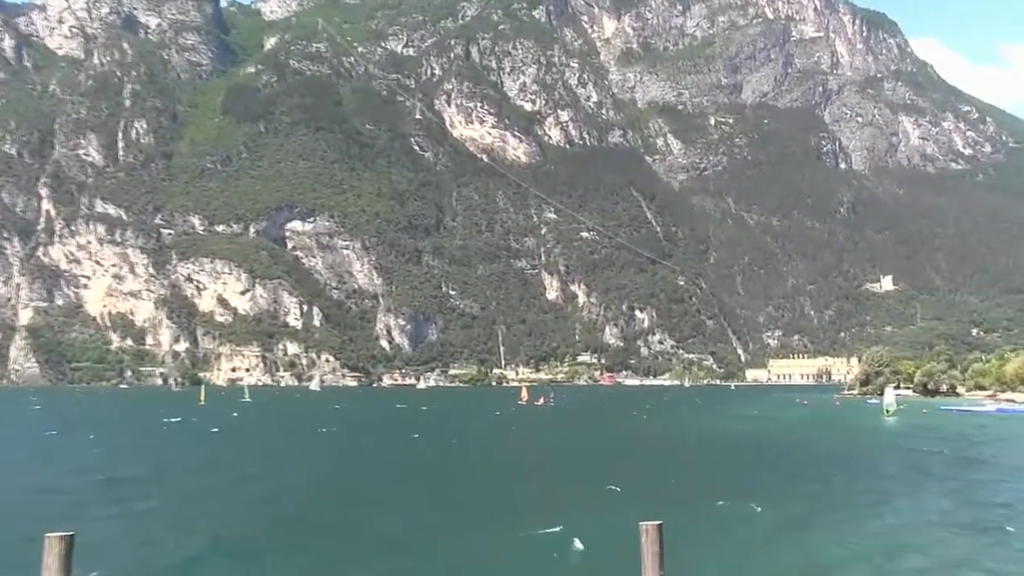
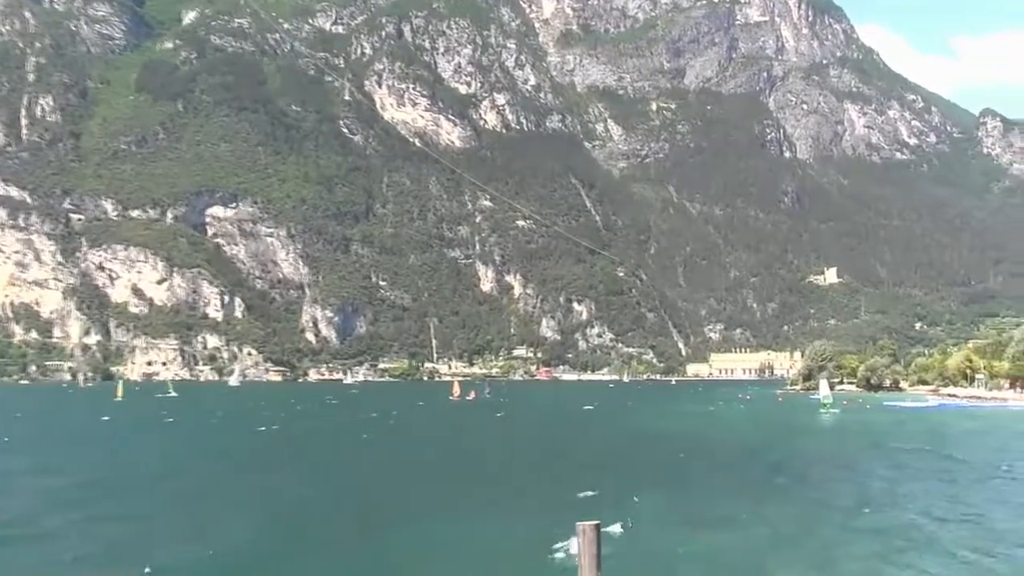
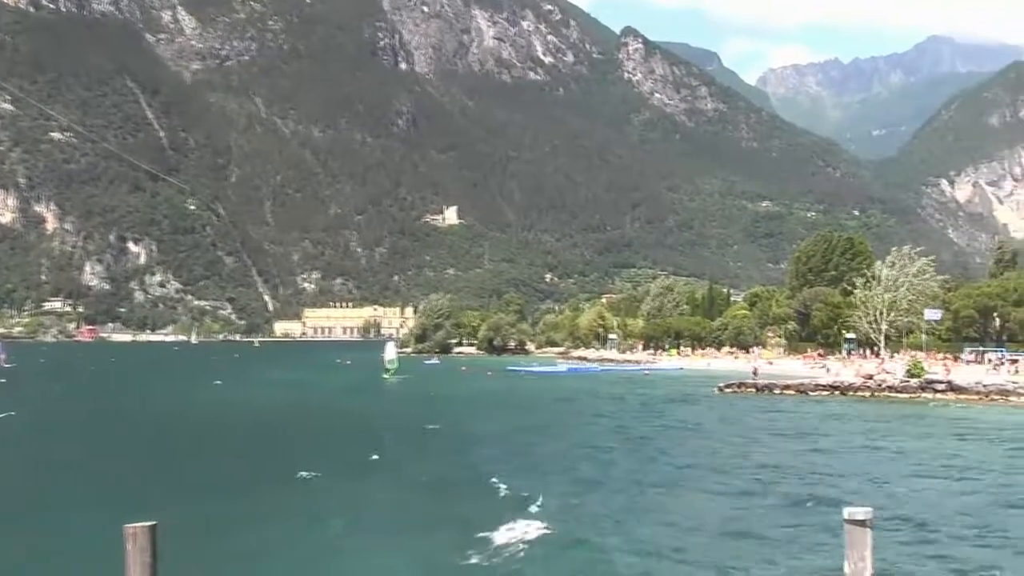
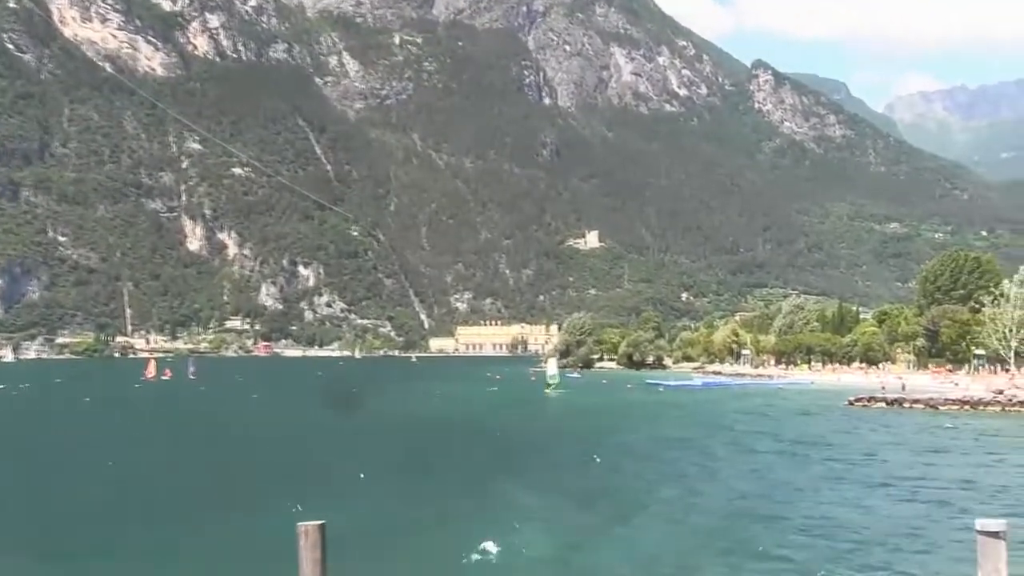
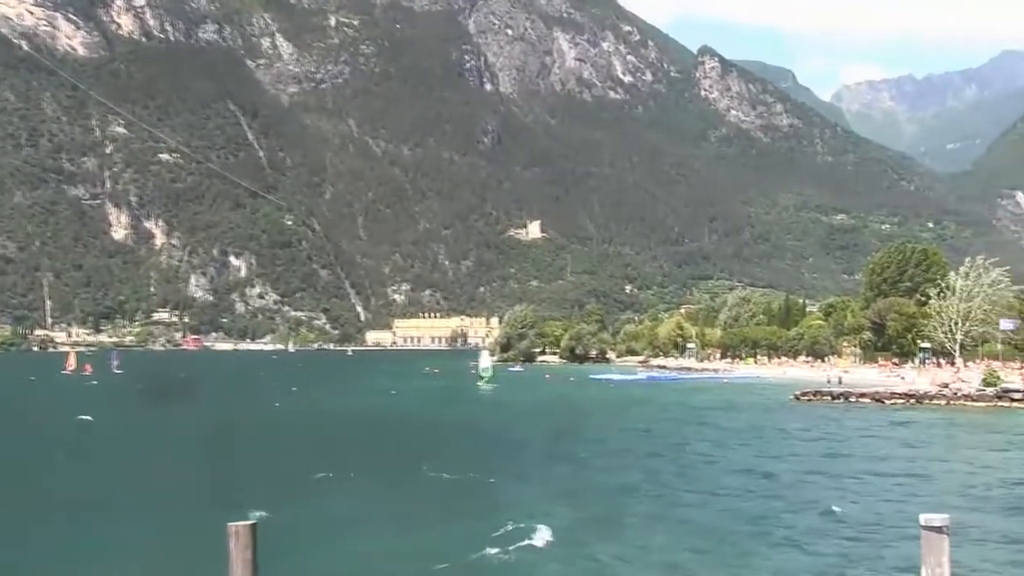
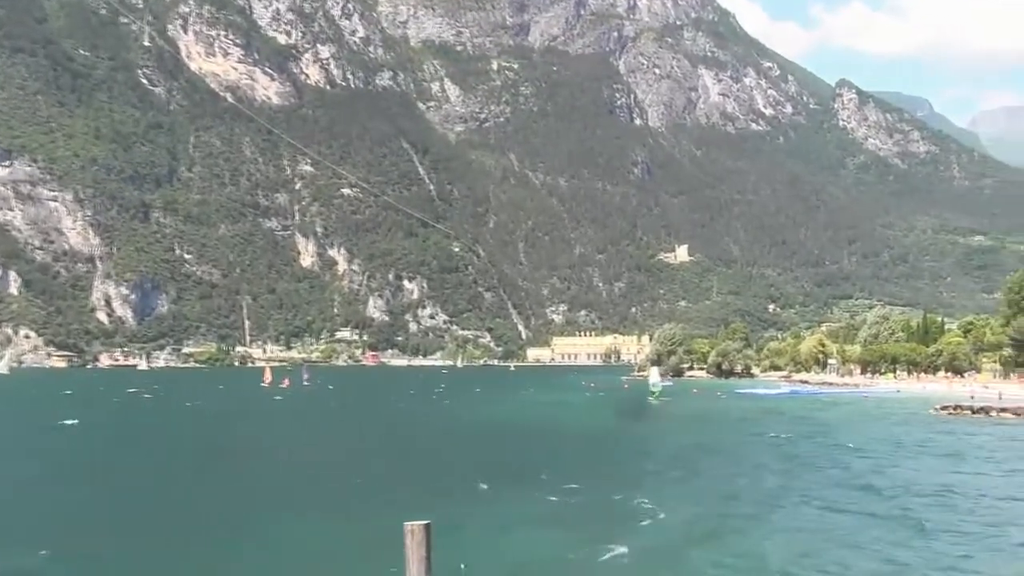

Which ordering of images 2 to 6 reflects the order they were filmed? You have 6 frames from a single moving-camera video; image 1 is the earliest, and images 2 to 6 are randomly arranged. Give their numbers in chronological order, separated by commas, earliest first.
2, 6, 4, 5, 3
